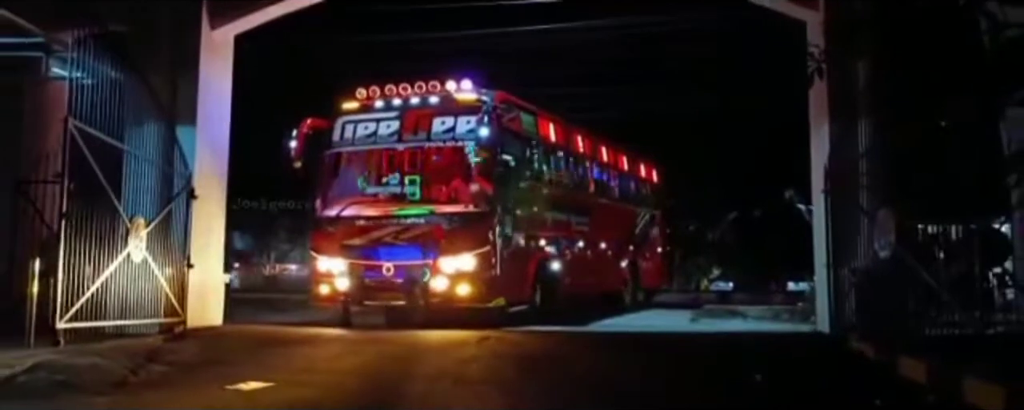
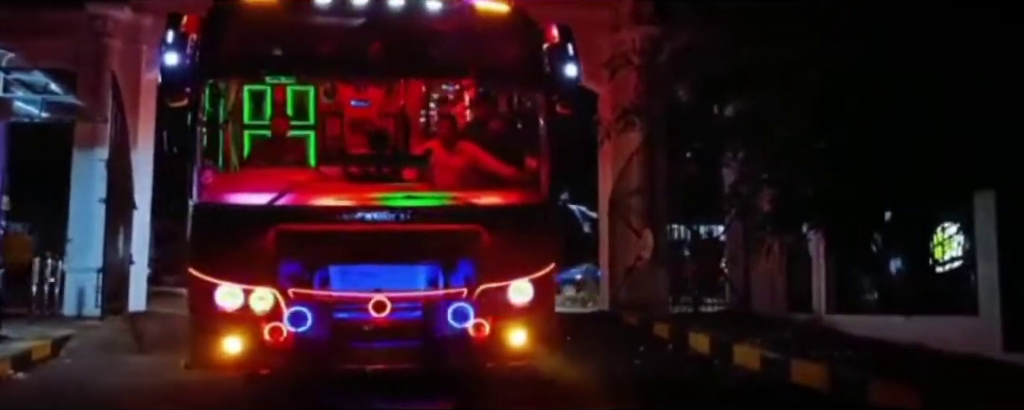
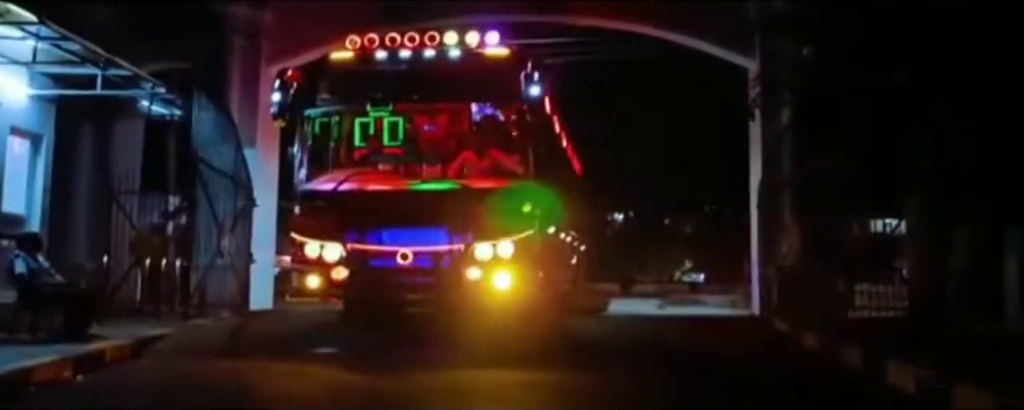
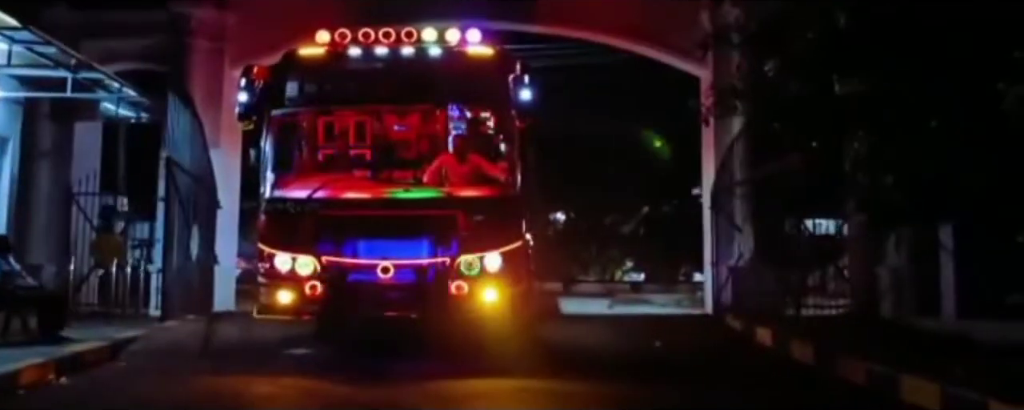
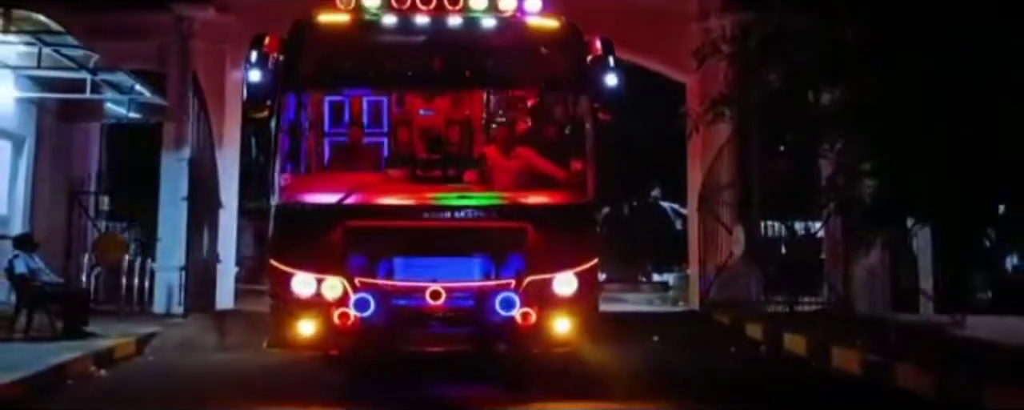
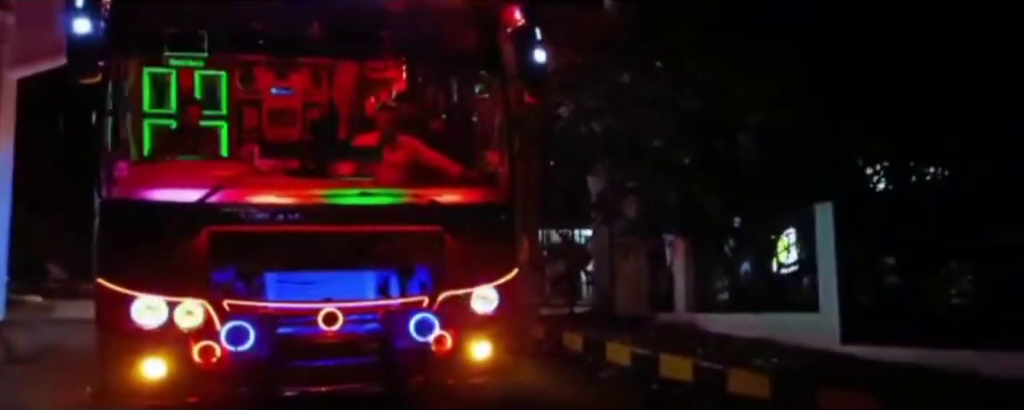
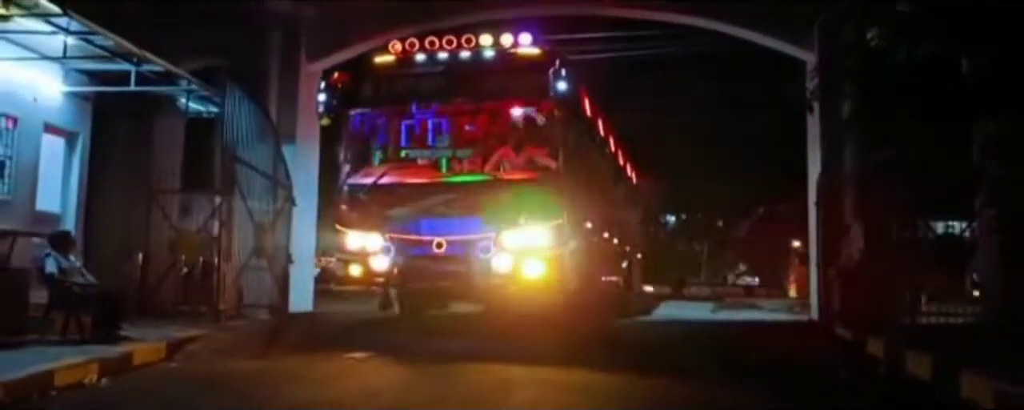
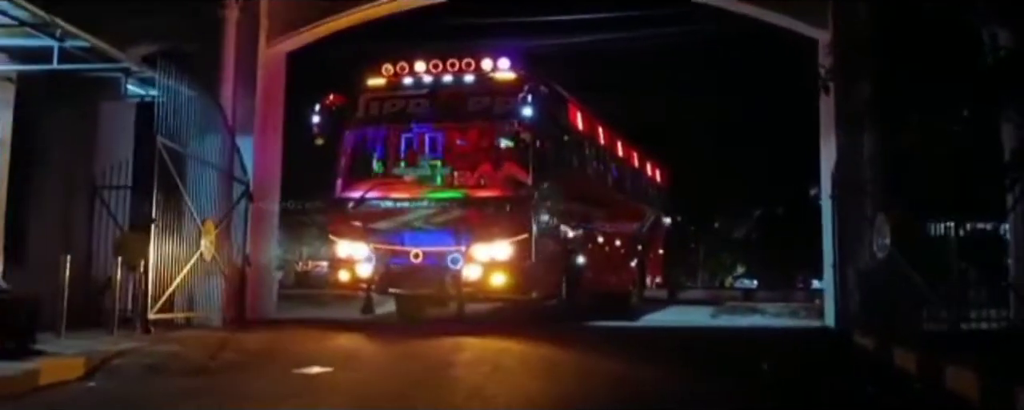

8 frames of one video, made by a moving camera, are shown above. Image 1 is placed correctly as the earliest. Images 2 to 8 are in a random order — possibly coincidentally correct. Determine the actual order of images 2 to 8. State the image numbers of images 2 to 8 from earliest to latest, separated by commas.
8, 7, 3, 4, 5, 2, 6
